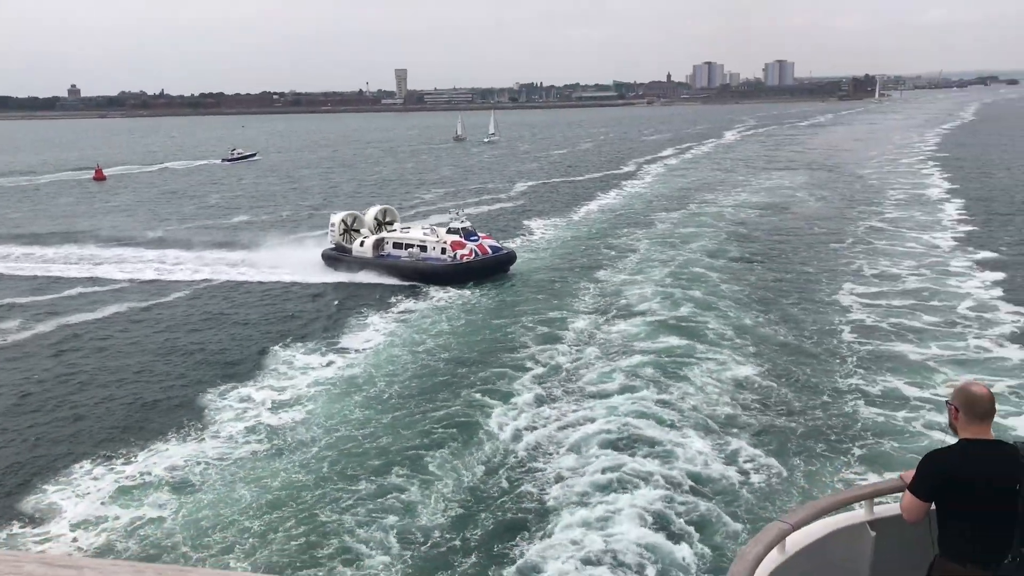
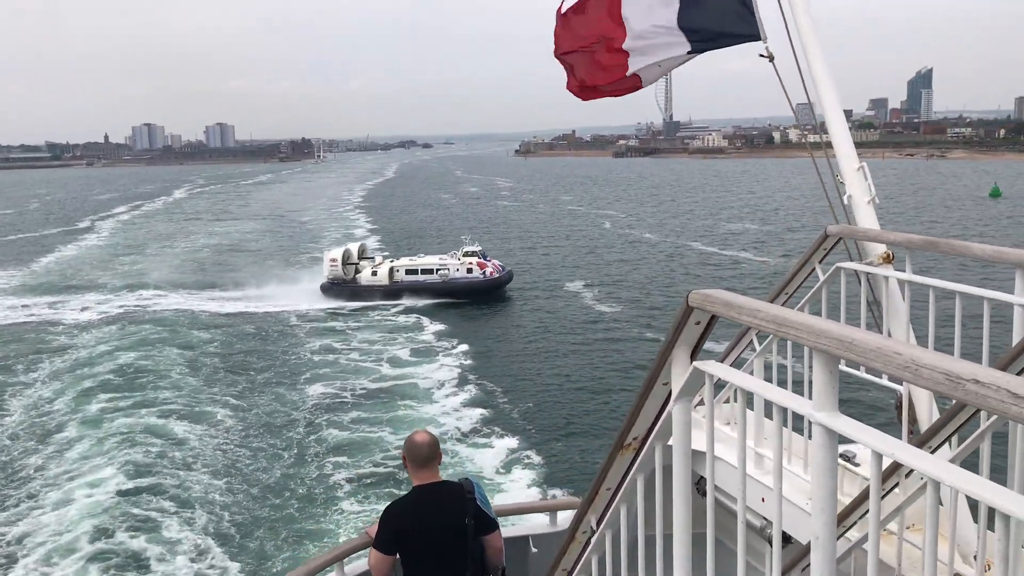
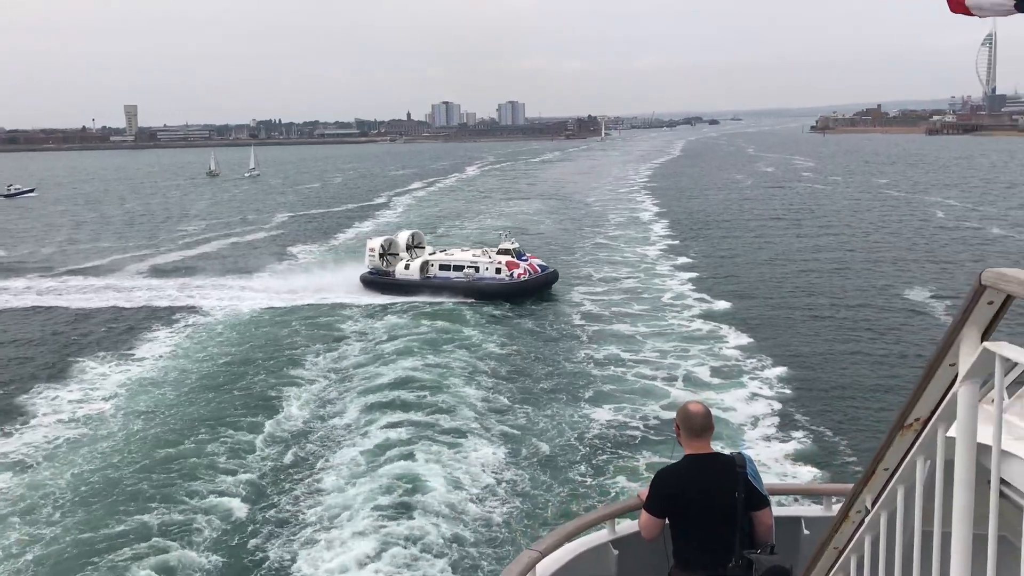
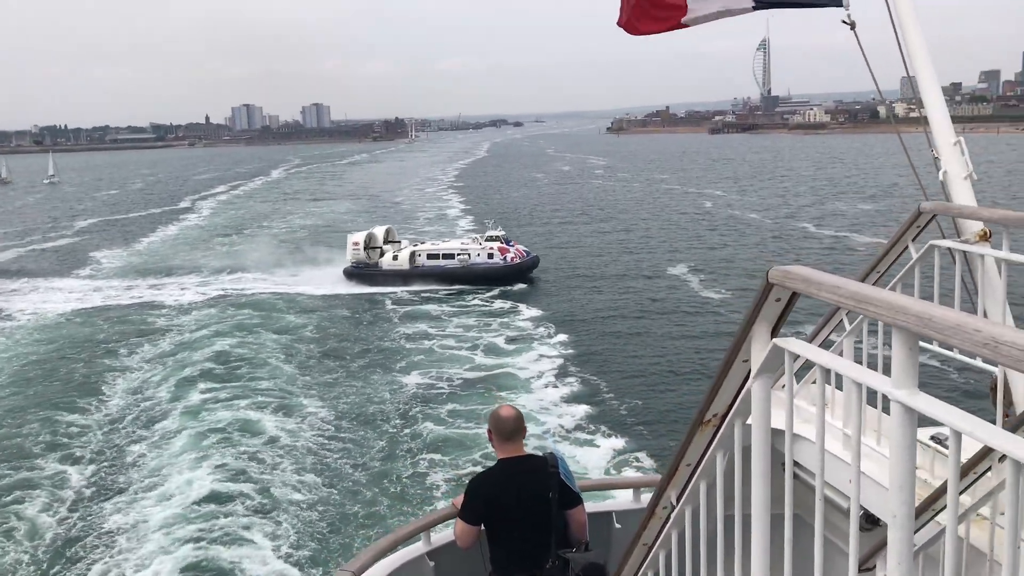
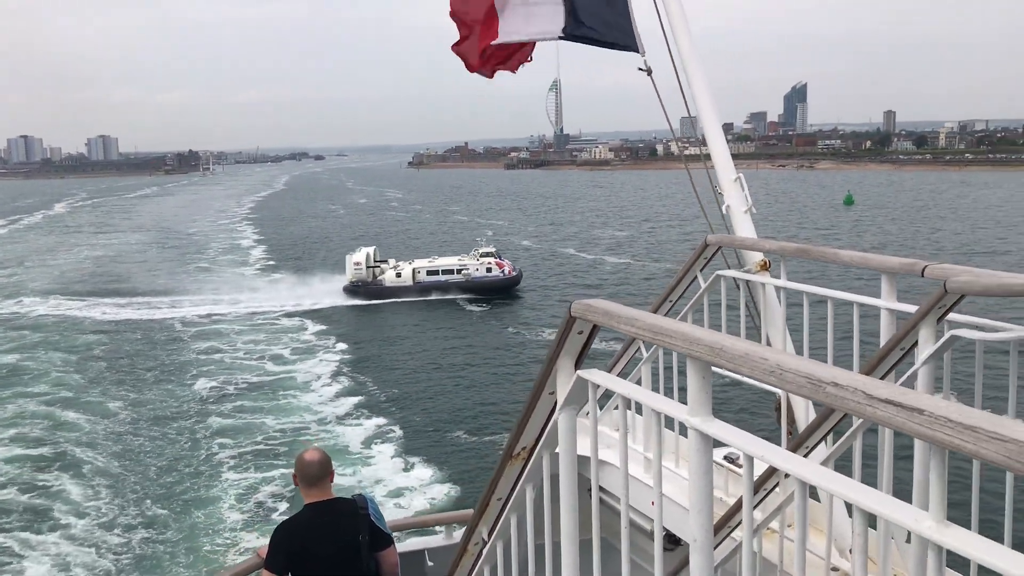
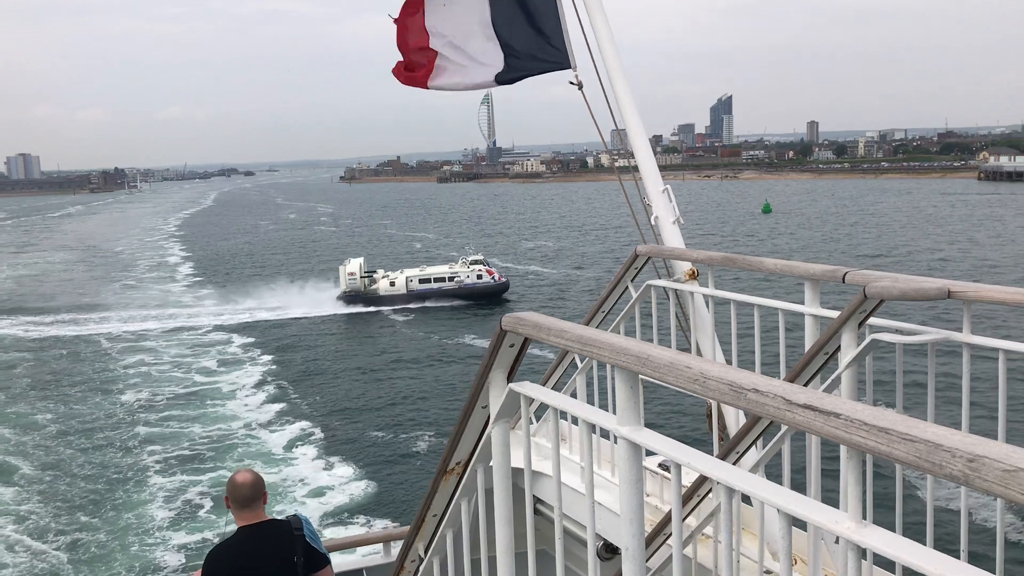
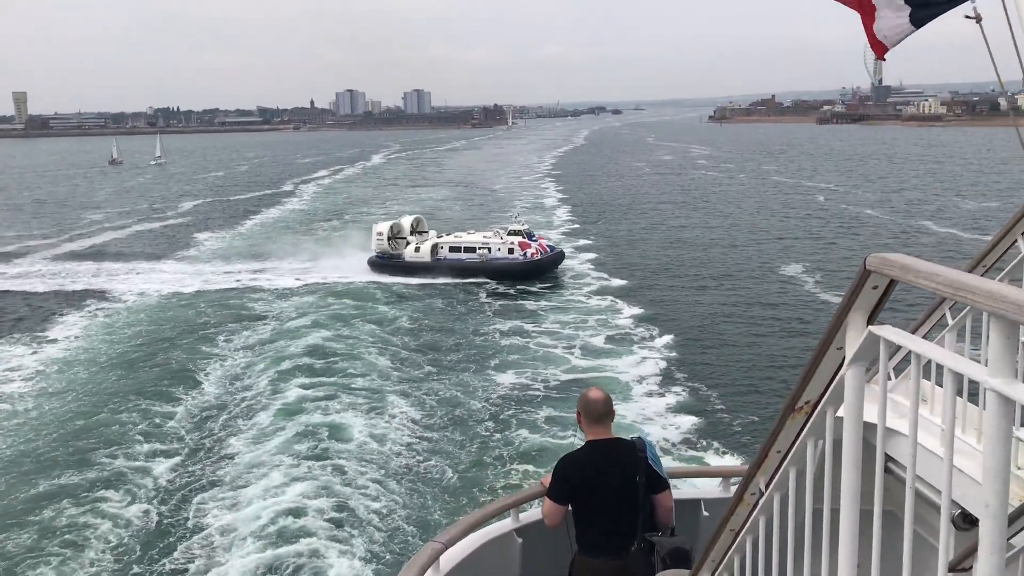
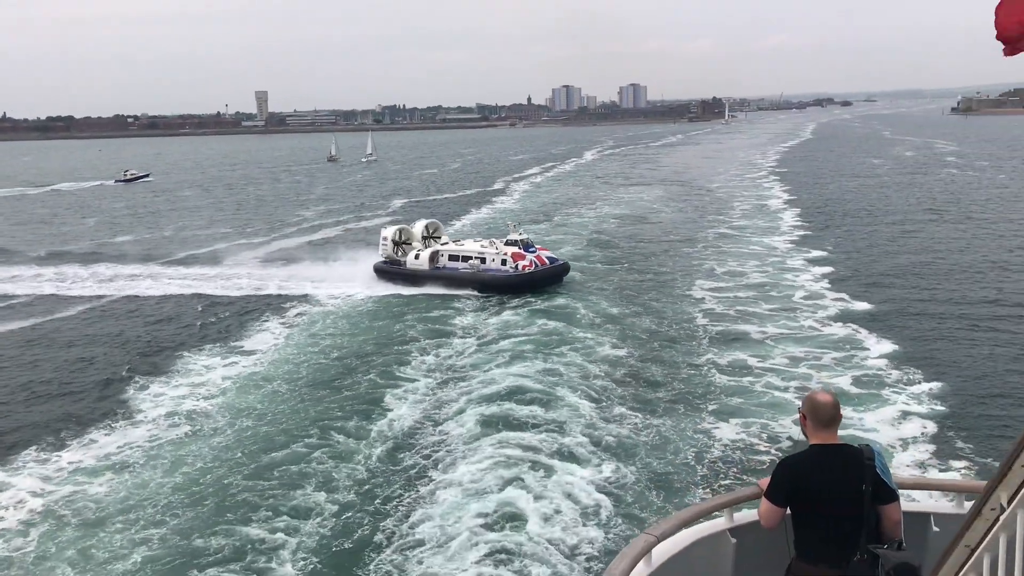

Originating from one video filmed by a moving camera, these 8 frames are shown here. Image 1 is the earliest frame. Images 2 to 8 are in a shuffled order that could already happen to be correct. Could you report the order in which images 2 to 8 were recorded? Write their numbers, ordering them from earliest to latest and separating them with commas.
8, 3, 7, 4, 2, 5, 6
